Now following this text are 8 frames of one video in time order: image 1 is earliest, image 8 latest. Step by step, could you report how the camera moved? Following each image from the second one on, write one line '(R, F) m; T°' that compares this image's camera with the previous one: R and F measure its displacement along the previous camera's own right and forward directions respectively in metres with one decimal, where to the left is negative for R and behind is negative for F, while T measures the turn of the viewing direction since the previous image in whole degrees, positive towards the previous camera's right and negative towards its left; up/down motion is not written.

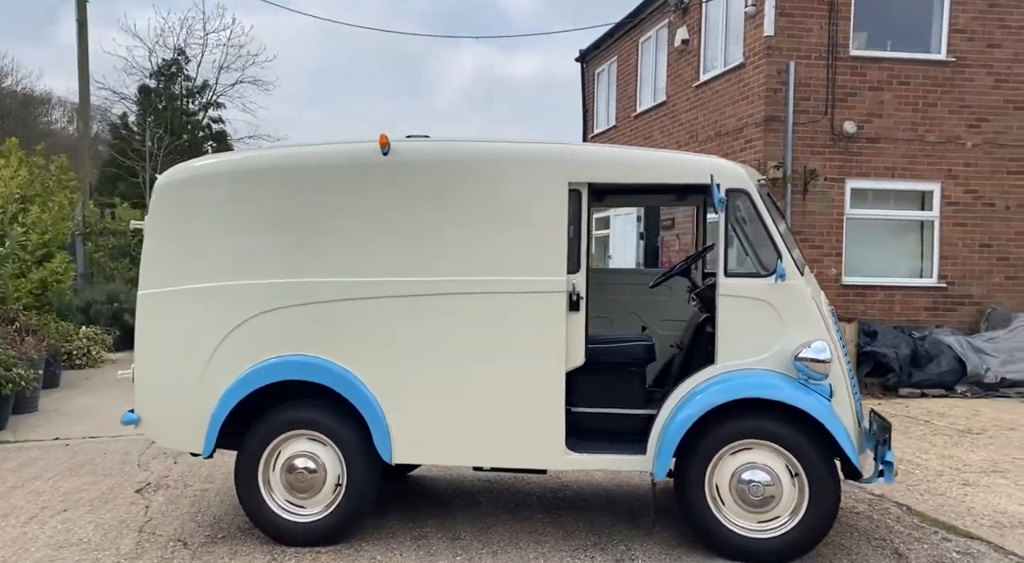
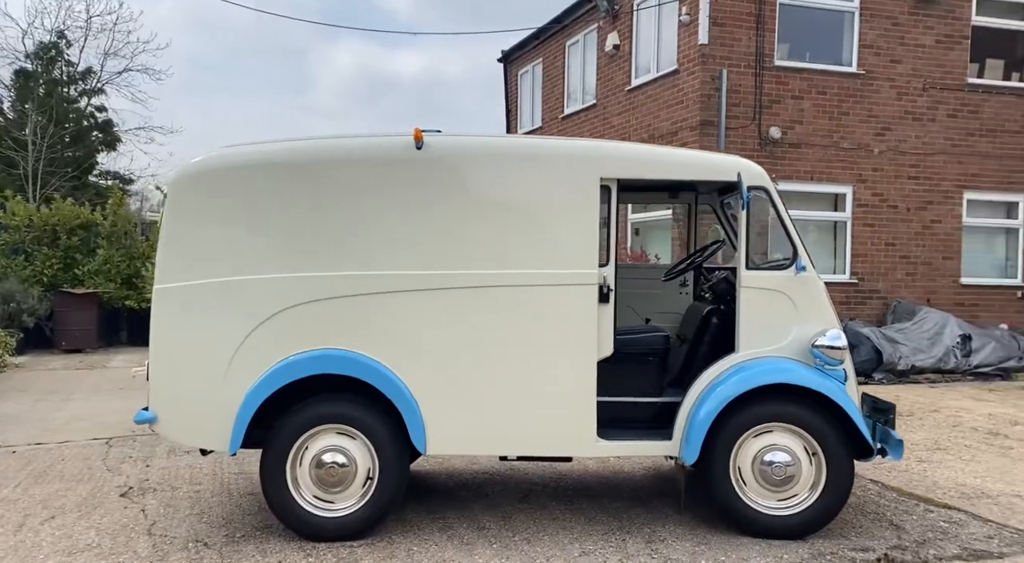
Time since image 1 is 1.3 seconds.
(-0.9, -0.1) m; +8°
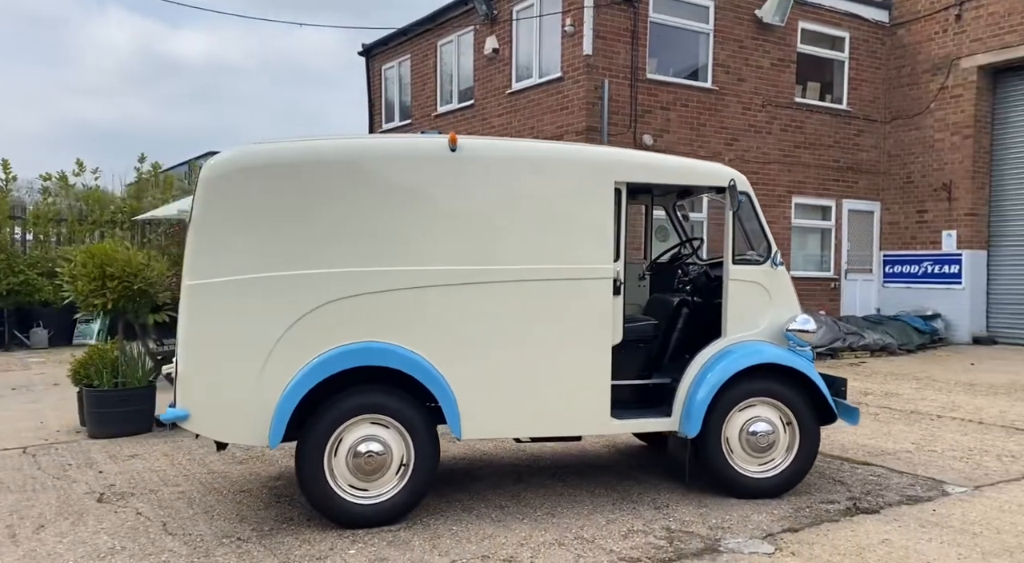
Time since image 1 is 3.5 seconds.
(-1.4, -0.2) m; +14°
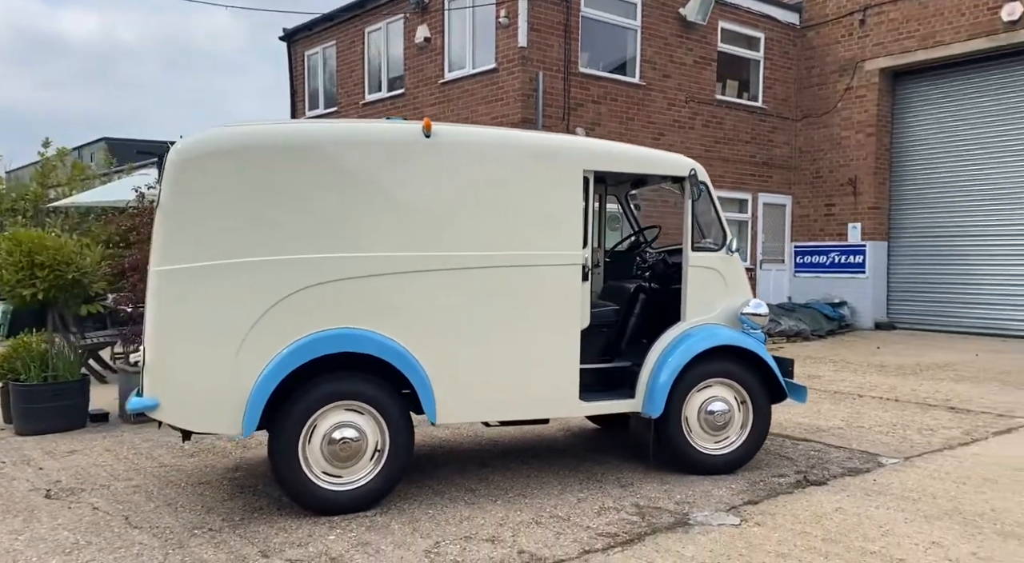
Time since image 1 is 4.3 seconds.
(-0.4, -0.1) m; +6°
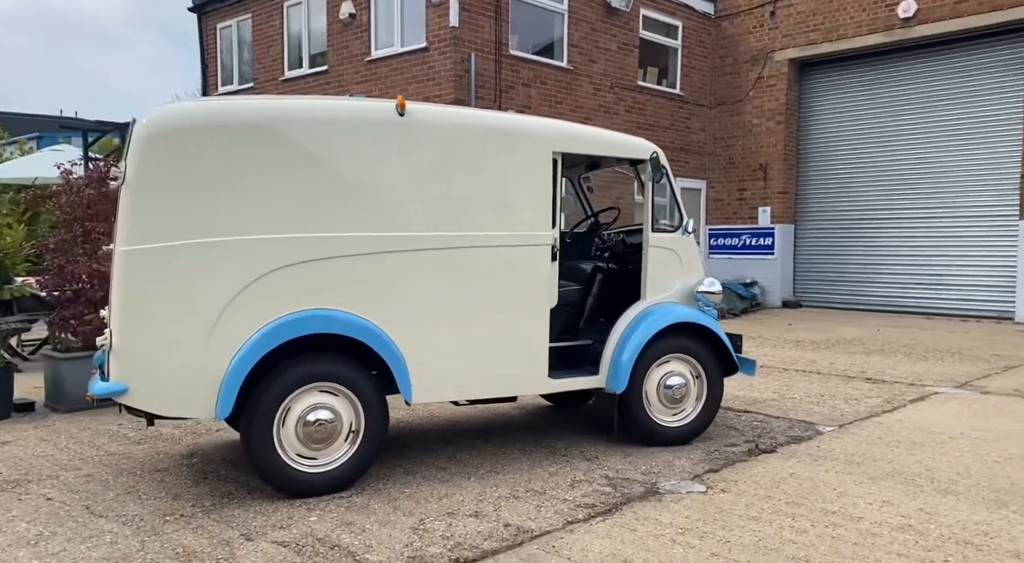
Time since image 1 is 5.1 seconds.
(-0.4, 0.0) m; +7°
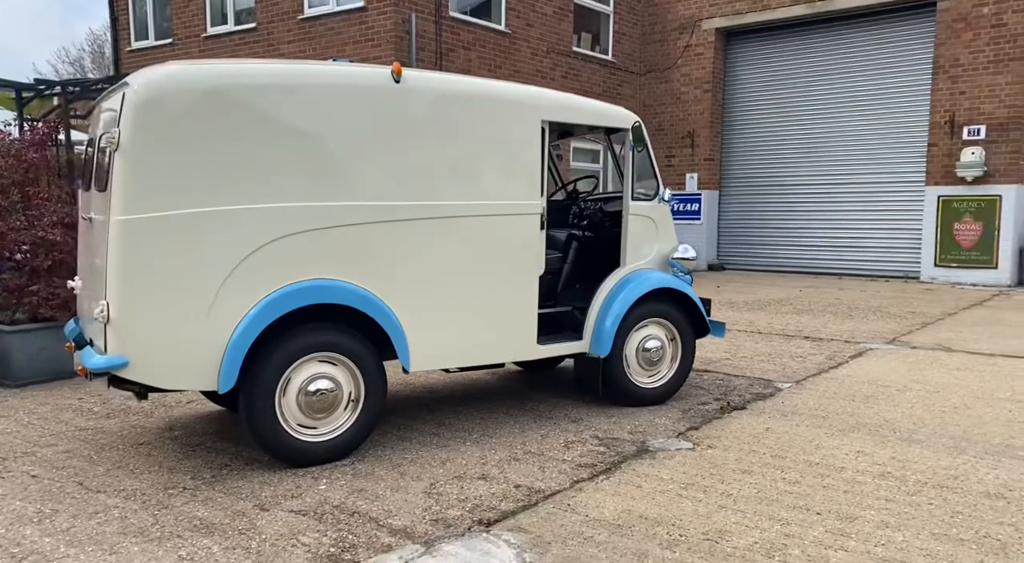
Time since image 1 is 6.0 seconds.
(-0.5, -0.1) m; +6°
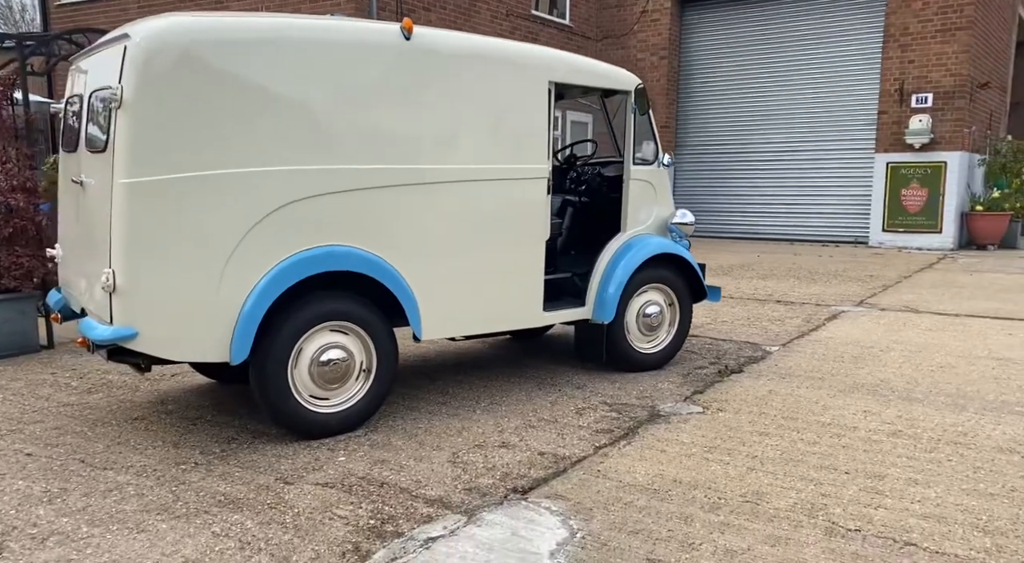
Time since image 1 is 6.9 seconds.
(-0.5, +0.1) m; +4°
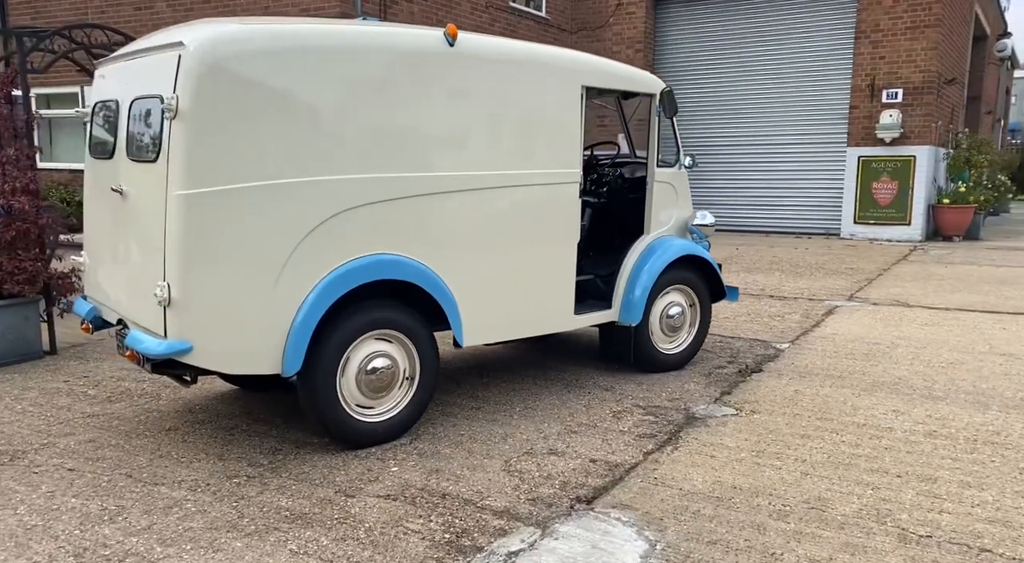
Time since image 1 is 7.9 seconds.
(-0.5, 0.0) m; +3°
